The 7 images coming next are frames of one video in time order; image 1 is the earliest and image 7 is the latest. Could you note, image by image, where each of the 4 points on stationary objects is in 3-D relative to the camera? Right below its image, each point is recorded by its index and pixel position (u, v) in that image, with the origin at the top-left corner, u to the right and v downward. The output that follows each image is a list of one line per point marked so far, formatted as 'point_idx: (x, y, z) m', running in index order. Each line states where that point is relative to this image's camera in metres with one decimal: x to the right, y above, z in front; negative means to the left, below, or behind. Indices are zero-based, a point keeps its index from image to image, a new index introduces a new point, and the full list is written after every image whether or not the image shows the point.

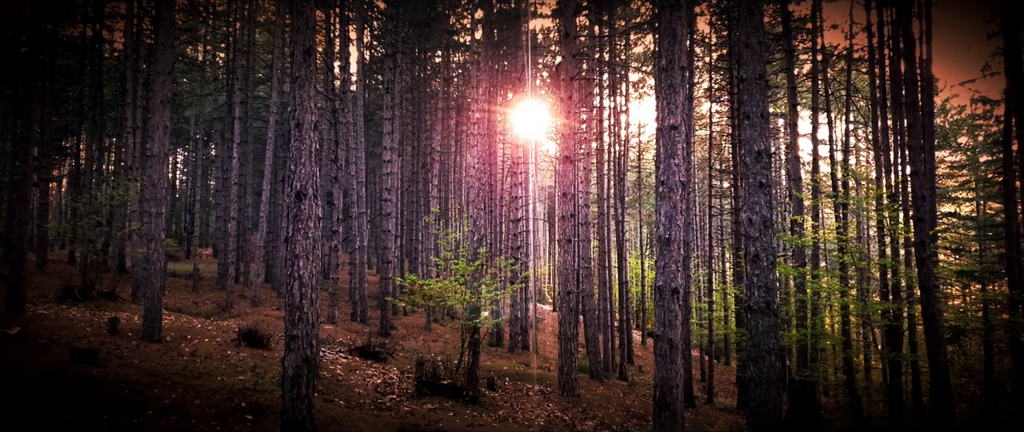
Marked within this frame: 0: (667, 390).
0: (+2.0, -2.2, +6.3) m
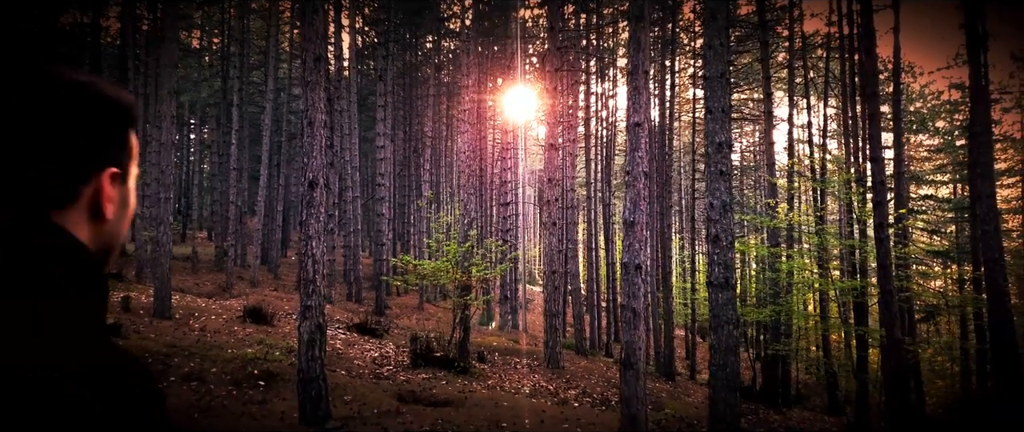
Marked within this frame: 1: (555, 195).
0: (+1.8, -2.0, +7.2) m
1: (+1.4, +0.7, +16.3) m
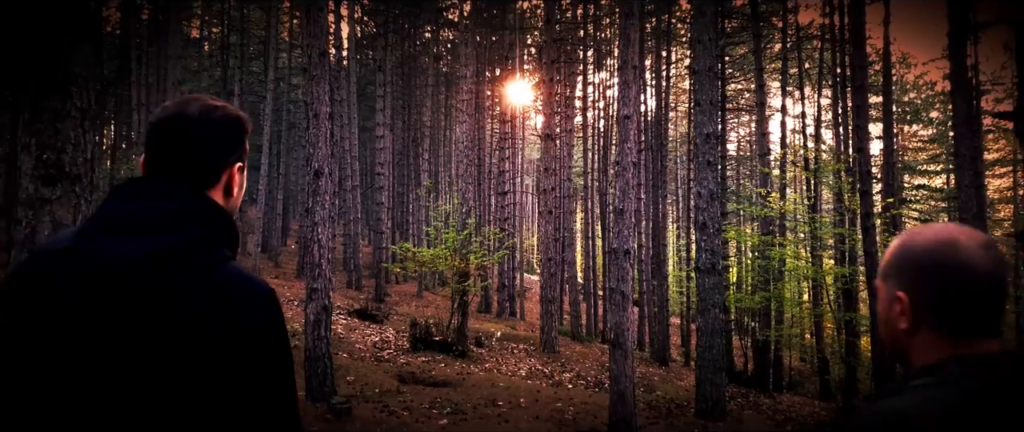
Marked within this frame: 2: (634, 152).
0: (+1.7, -1.8, +7.6) m
1: (+1.3, +1.1, +16.6) m
2: (+1.9, +1.0, +7.6) m
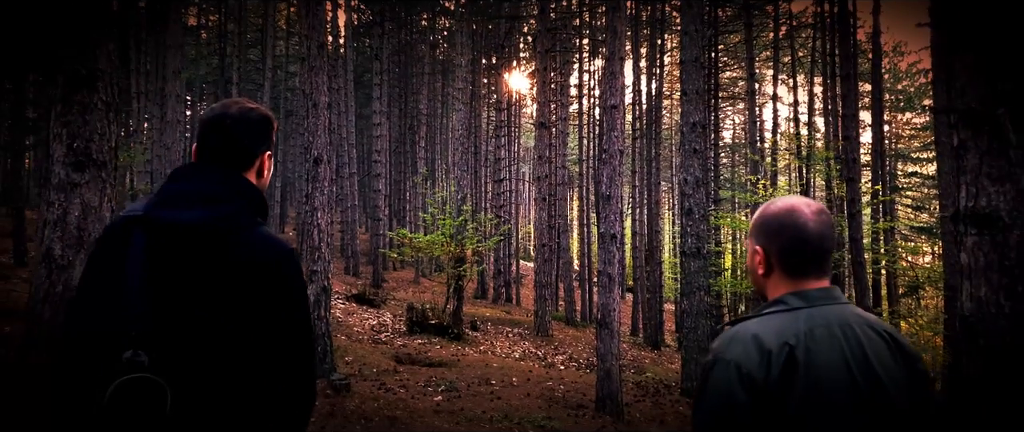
0: (+1.6, -1.6, +8.0) m
1: (+1.1, +1.5, +16.9) m
2: (+1.8, +1.2, +7.9) m
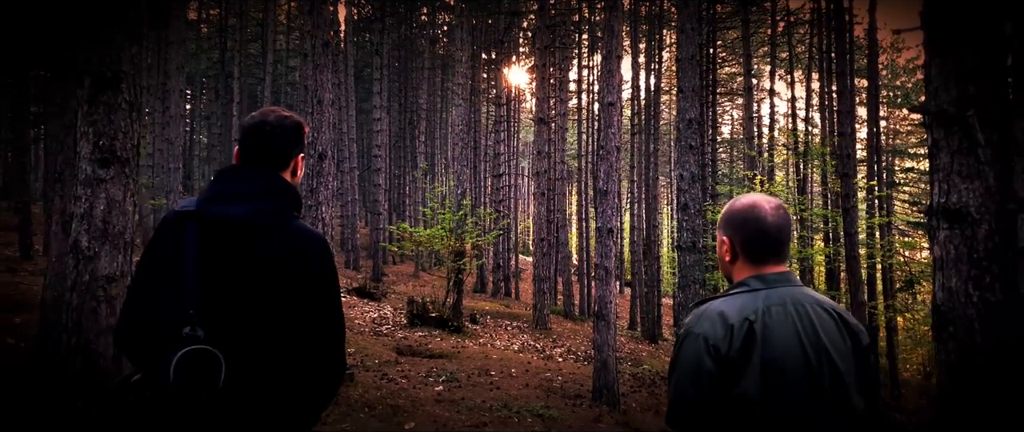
0: (+1.5, -1.5, +8.2) m
1: (+1.1, +1.7, +17.1) m
2: (+1.8, +1.3, +8.1) m
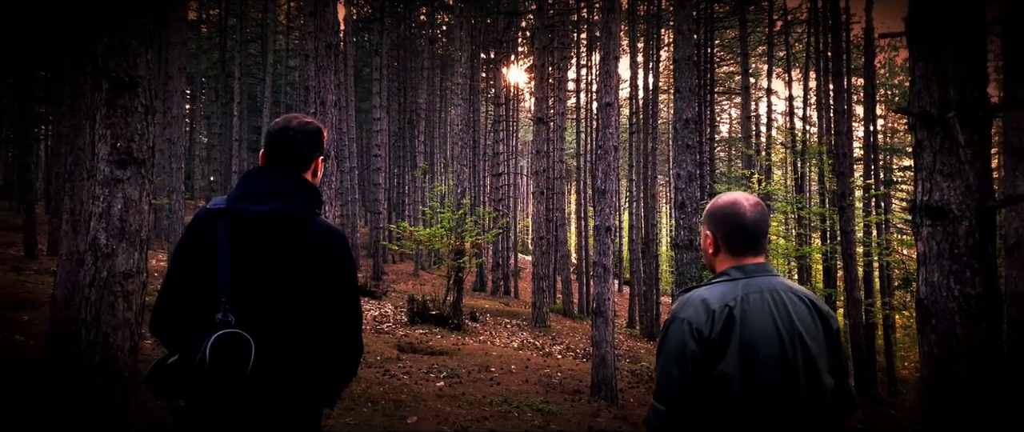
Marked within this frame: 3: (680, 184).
0: (+1.5, -1.5, +8.4) m
1: (+1.1, +1.8, +17.2) m
2: (+1.8, +1.3, +8.2) m
3: (+3.5, +0.6, +10.0) m
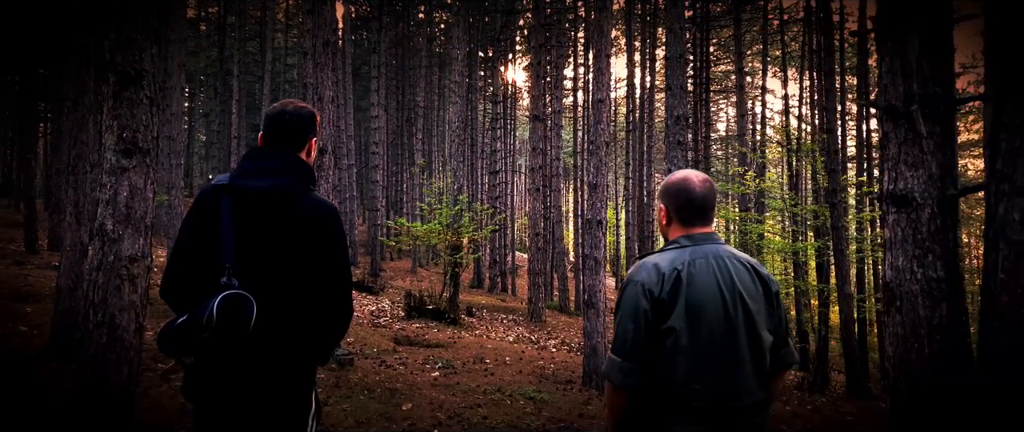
0: (+1.4, -1.4, +8.5) m
1: (+1.0, +1.9, +17.4) m
2: (+1.6, +1.4, +8.4) m
3: (+3.3, +0.8, +10.2) m
